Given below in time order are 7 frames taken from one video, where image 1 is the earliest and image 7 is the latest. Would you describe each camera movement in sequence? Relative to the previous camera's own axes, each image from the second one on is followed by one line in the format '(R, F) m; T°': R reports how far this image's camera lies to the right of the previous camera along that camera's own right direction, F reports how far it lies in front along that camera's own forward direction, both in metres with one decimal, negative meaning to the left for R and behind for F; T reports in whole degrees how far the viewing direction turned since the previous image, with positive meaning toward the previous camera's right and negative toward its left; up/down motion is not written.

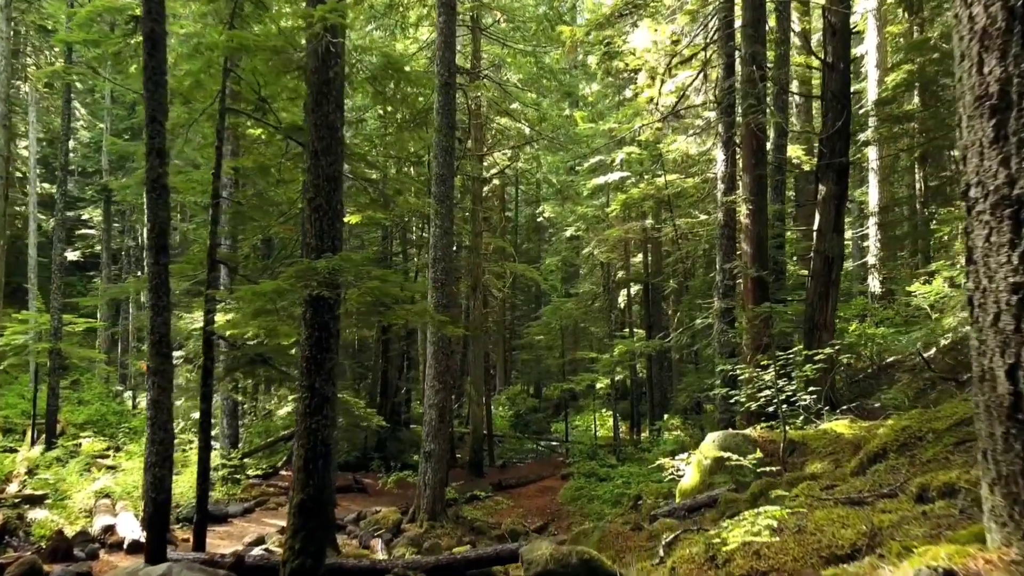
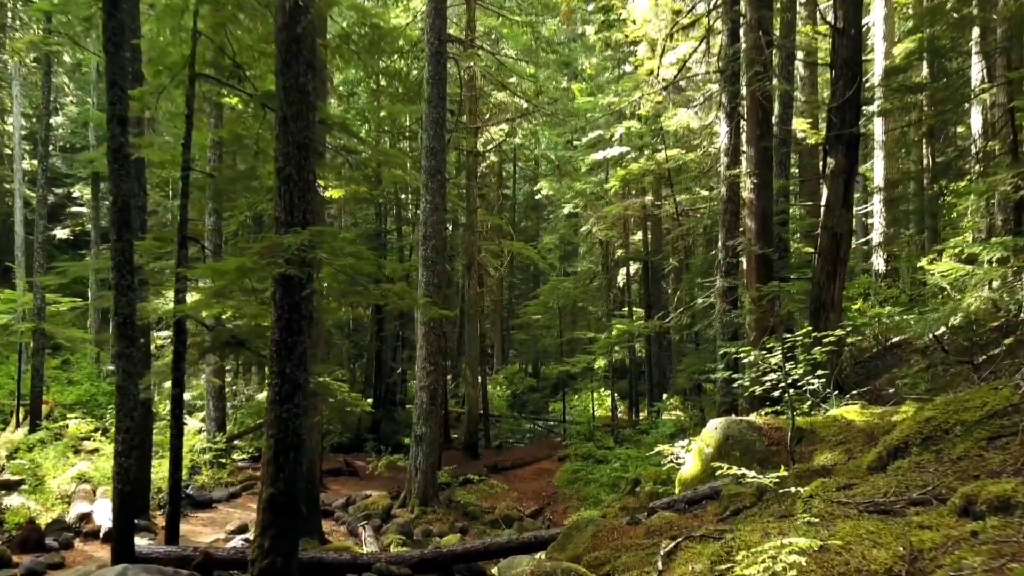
(+0.1, +0.5) m; 0°
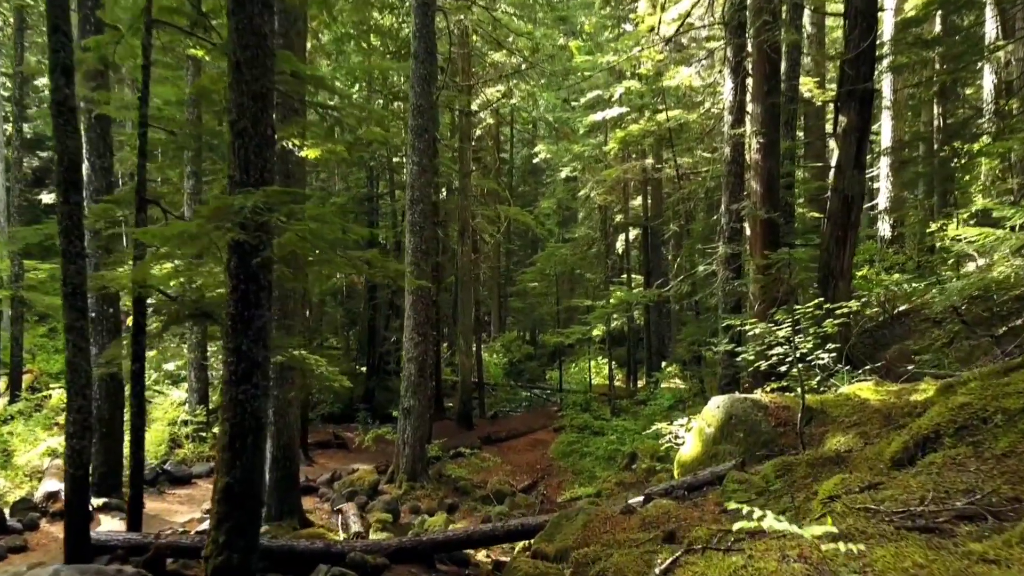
(+0.1, +0.6) m; 0°
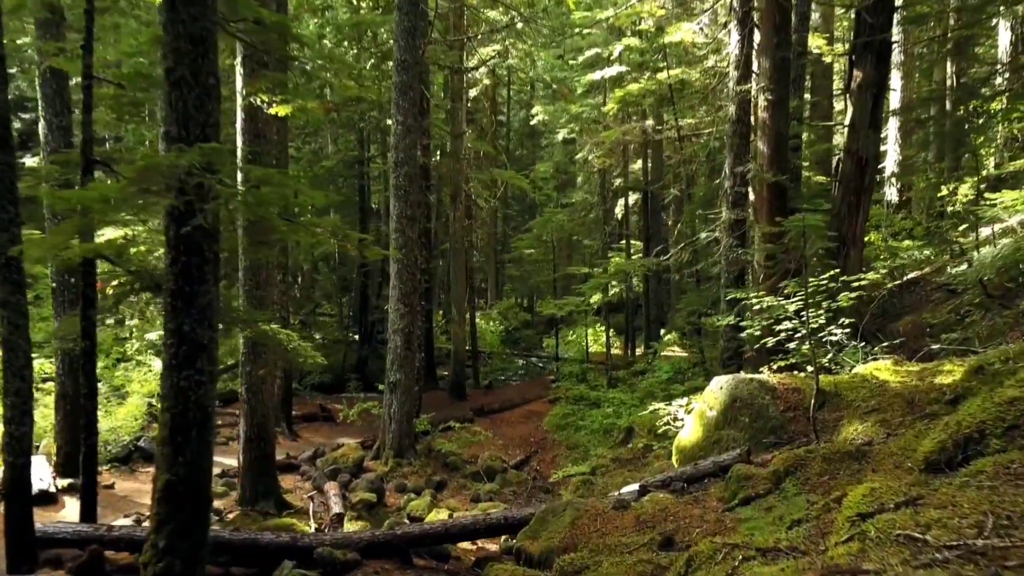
(+0.1, +0.6) m; 0°
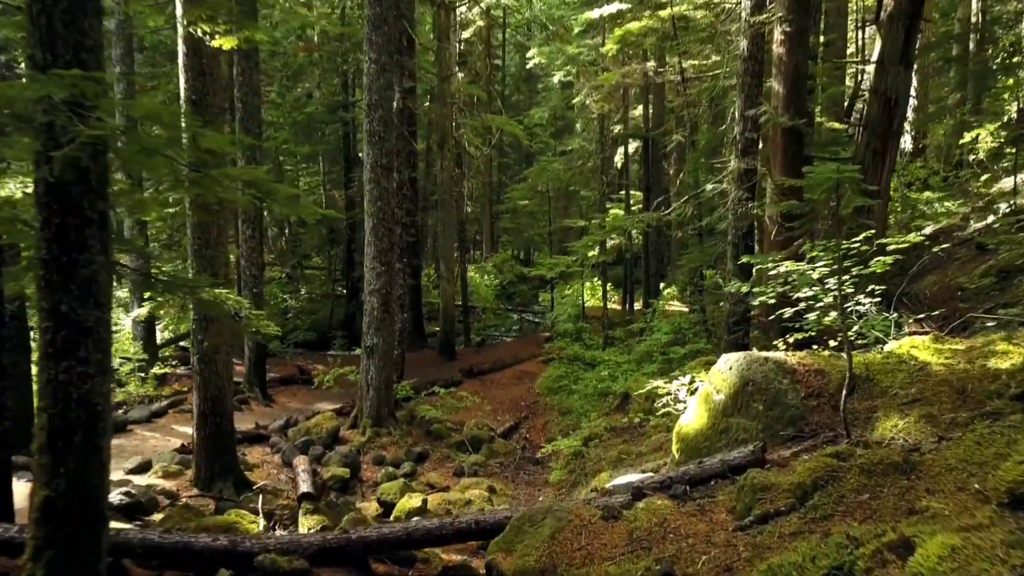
(+0.2, +0.9) m; 0°
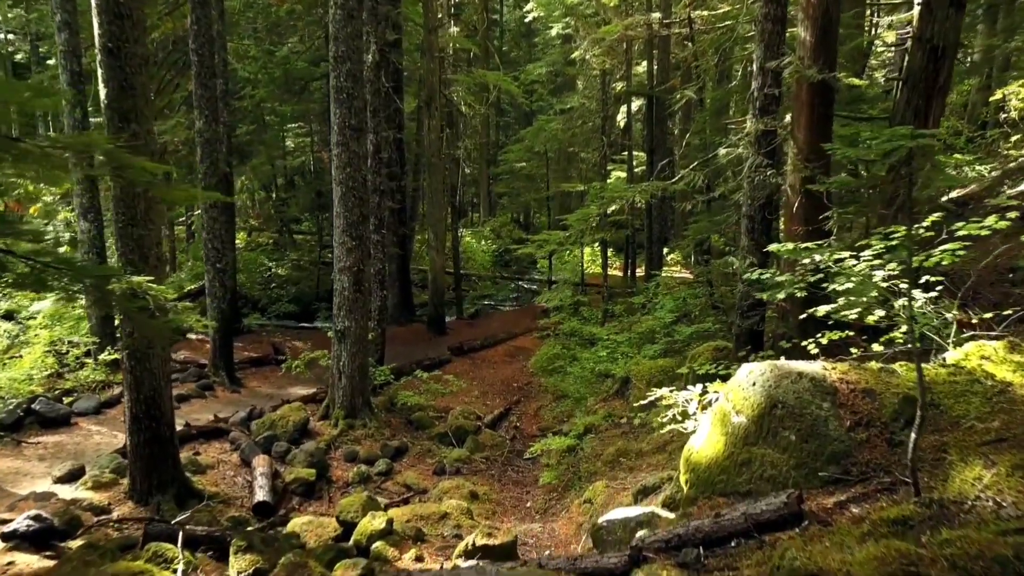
(+0.2, +1.1) m; 0°
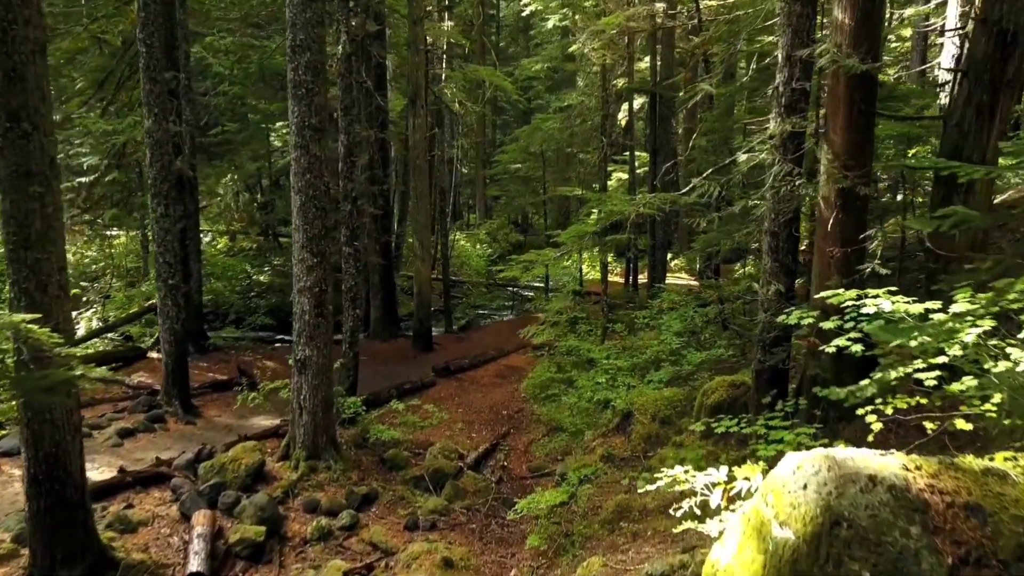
(+0.2, +1.2) m; 0°
